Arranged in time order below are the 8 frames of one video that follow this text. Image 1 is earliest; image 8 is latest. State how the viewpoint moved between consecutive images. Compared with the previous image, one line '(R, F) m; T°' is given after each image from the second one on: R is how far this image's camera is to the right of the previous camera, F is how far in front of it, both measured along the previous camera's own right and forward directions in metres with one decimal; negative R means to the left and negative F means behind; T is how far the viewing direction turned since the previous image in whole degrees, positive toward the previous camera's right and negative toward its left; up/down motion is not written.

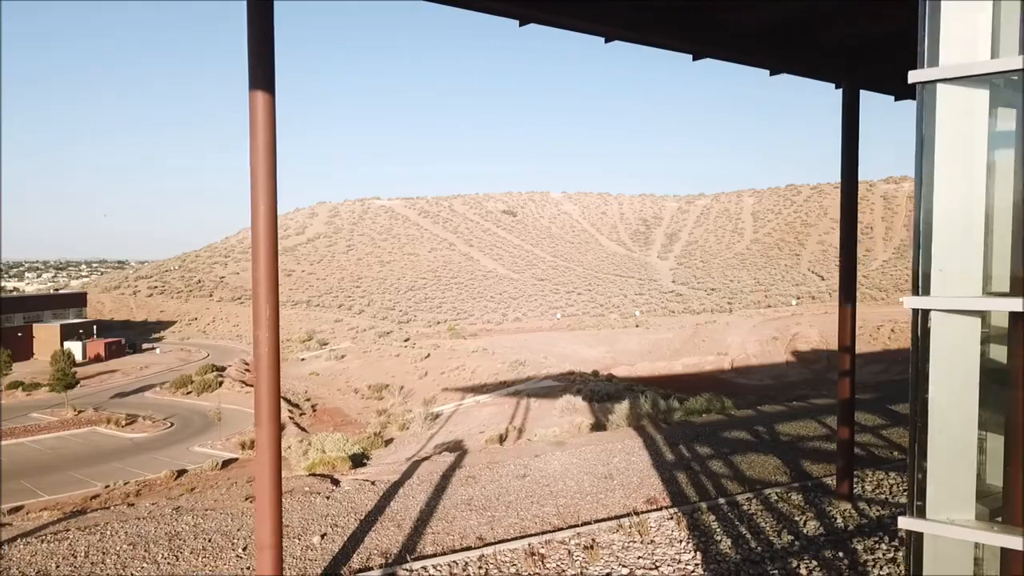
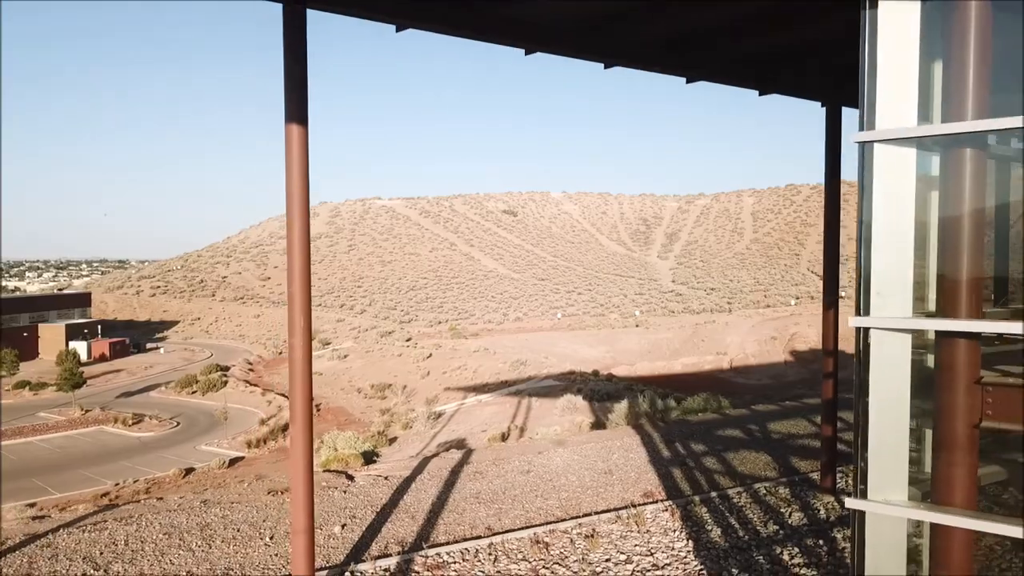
(-0.1, -0.6) m; 0°
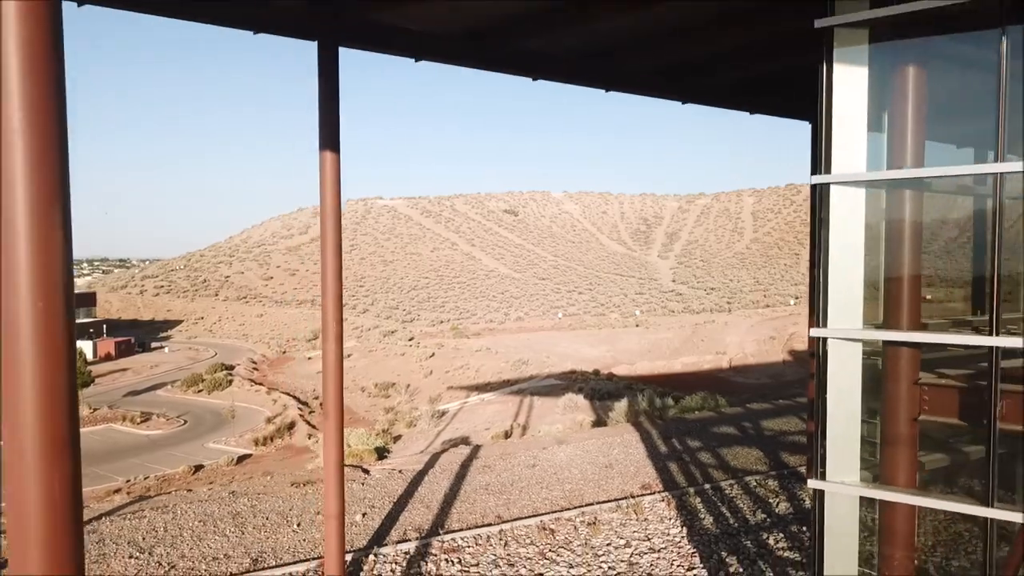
(-0.1, -0.6) m; 0°
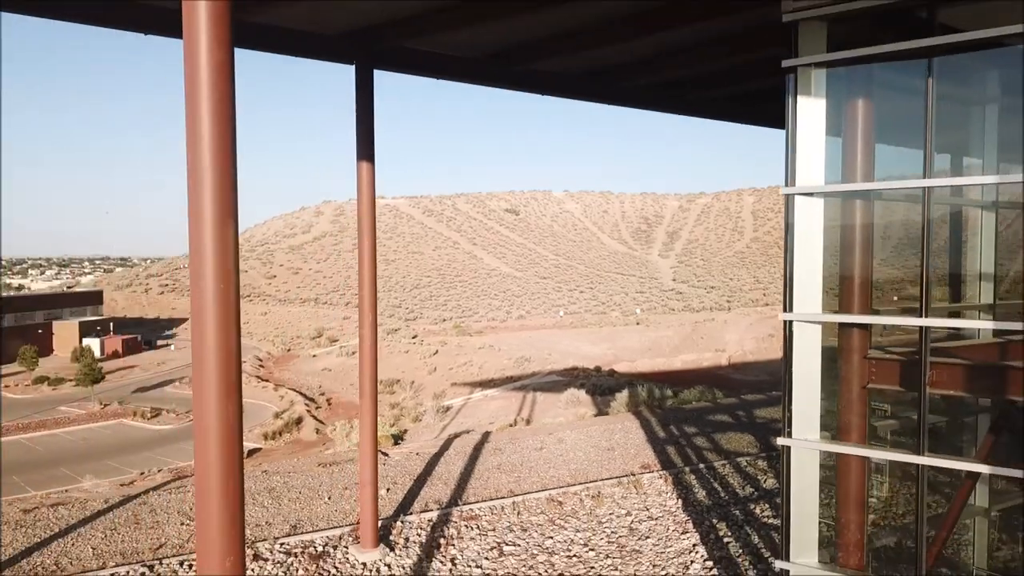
(-0.1, -0.8) m; 0°
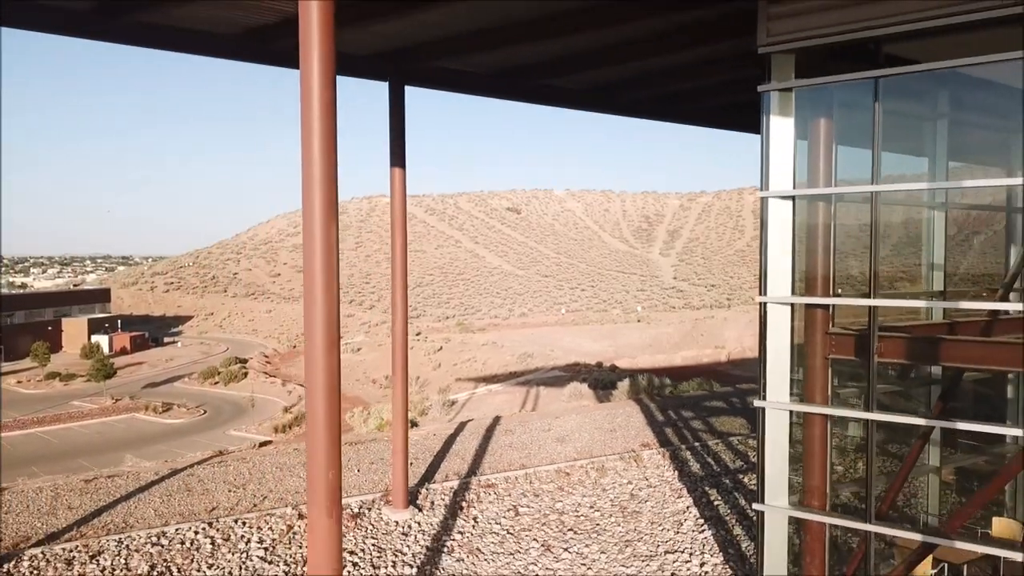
(-0.1, -0.9) m; 0°
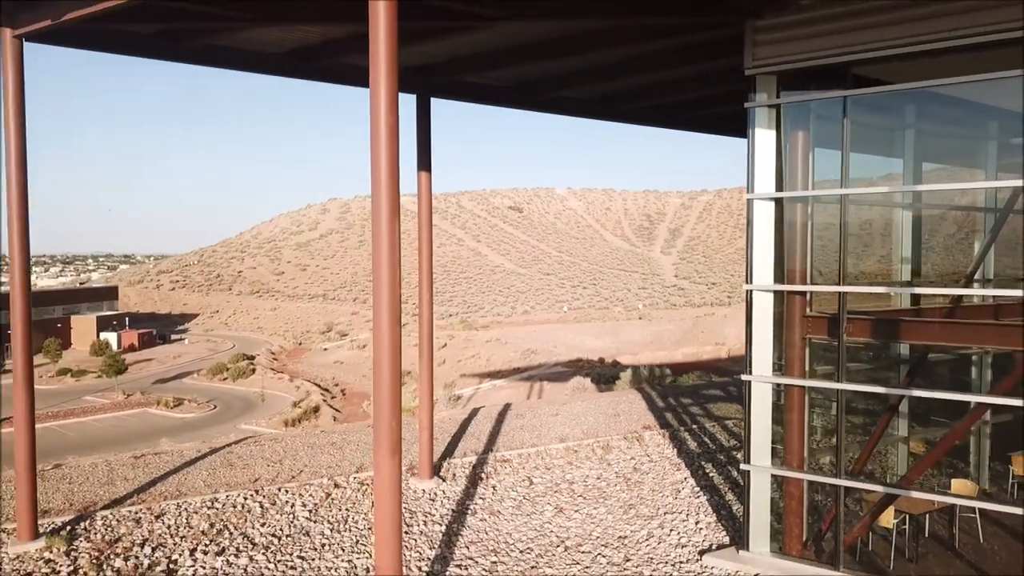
(-0.2, -0.9) m; 0°
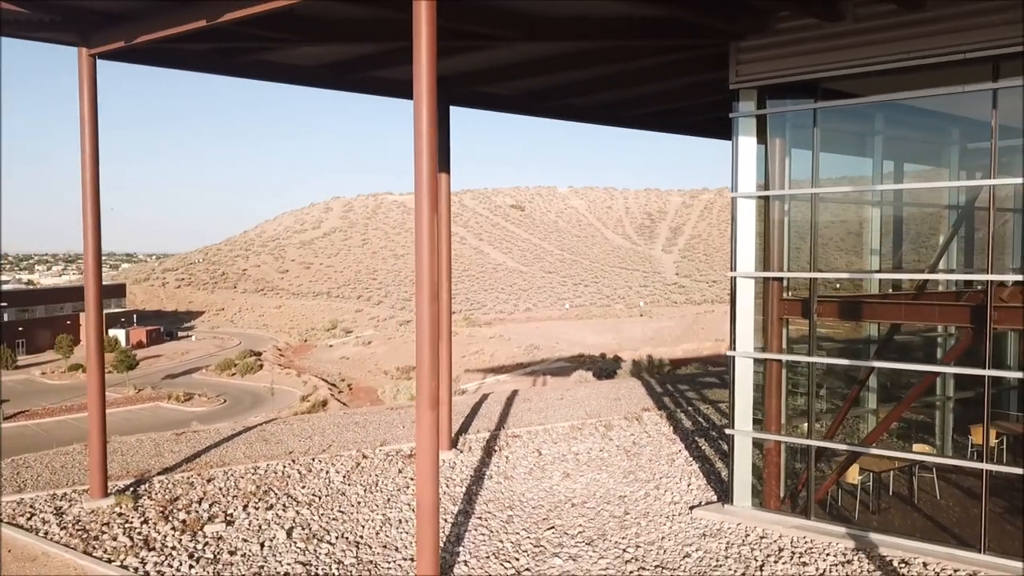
(-0.1, -1.0) m; 0°
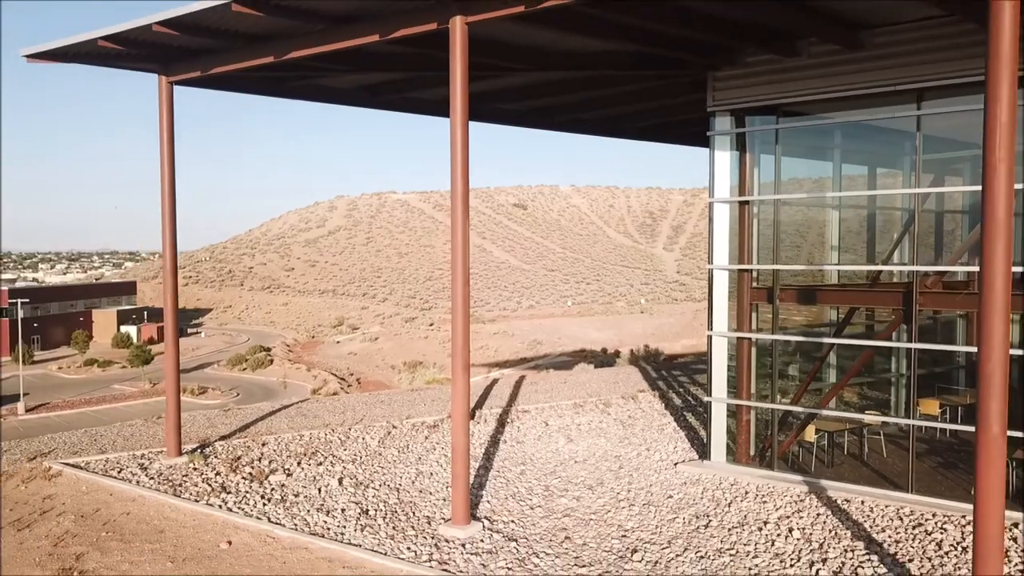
(-0.1, -1.4) m; 0°
